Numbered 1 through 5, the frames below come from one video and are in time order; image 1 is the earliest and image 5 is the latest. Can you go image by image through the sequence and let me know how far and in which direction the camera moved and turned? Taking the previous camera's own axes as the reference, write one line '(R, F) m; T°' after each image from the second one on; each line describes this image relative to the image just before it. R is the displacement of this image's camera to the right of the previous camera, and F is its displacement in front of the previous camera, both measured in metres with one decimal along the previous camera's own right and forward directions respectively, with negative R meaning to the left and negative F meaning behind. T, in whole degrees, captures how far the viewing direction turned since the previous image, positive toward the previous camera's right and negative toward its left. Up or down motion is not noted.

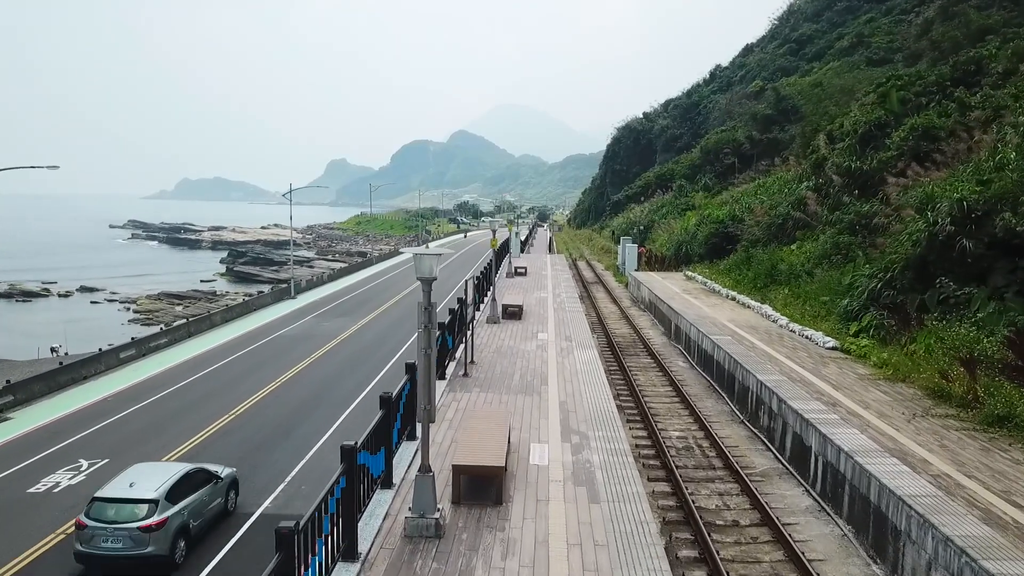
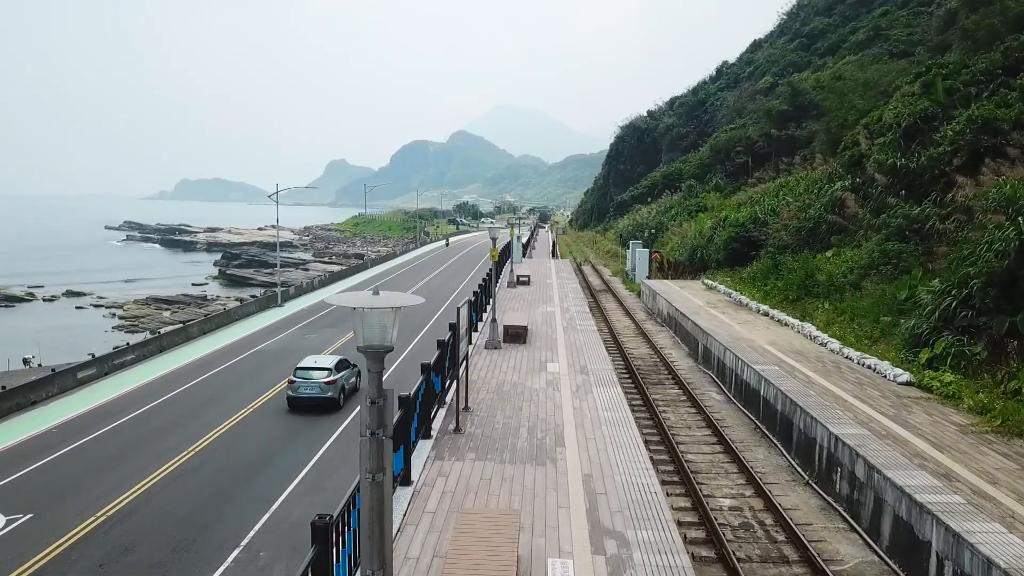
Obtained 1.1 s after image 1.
(-0.1, +2.5) m; 0°
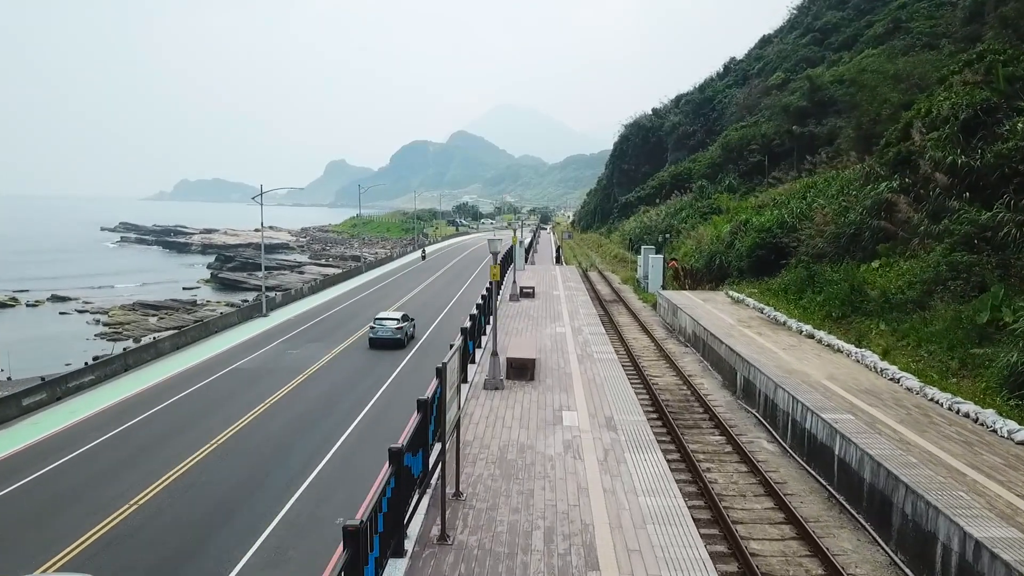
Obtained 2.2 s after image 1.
(-0.1, +2.6) m; 0°
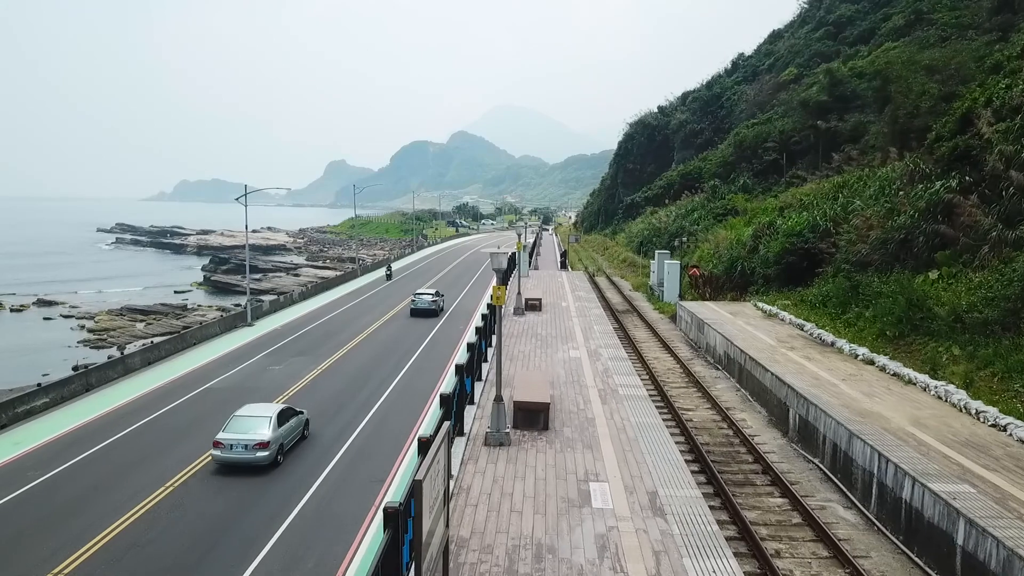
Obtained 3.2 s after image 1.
(-0.1, +2.4) m; 0°
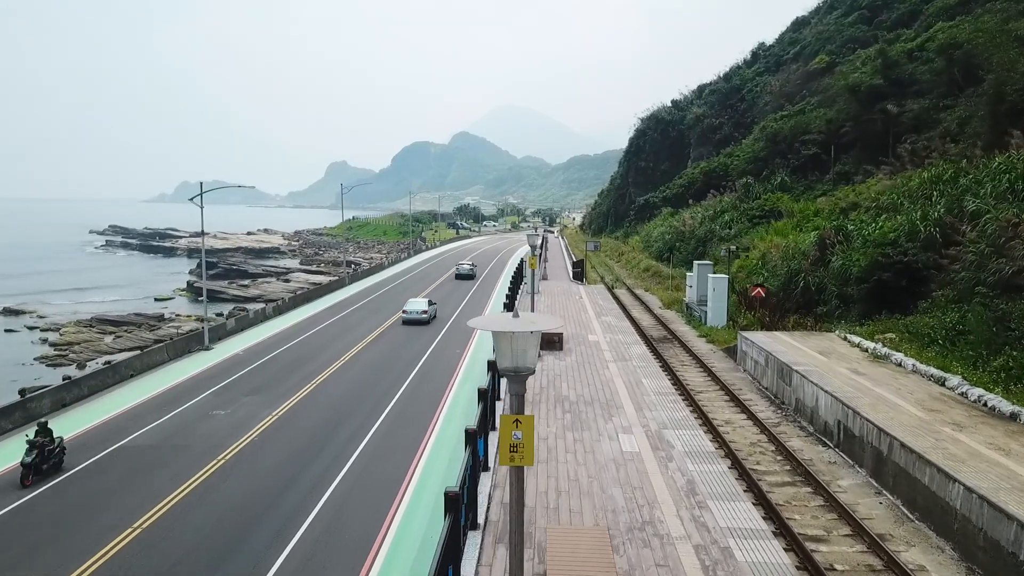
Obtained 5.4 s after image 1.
(-0.2, +5.2) m; 0°
